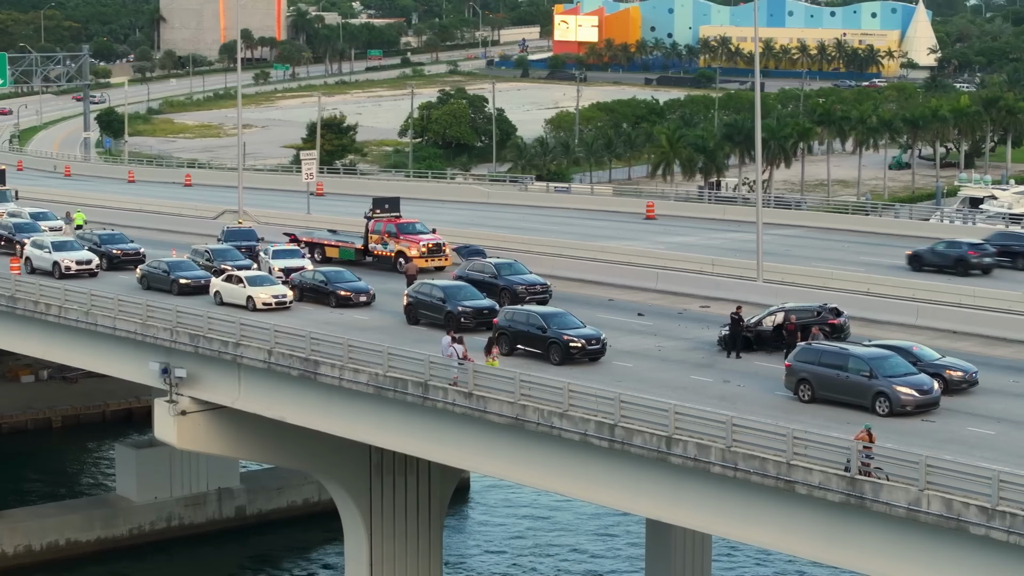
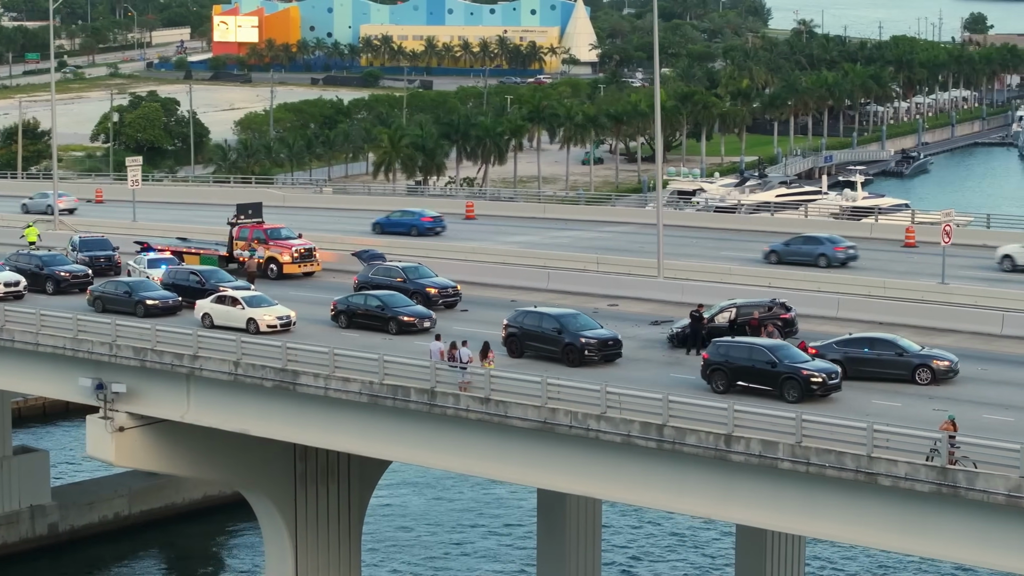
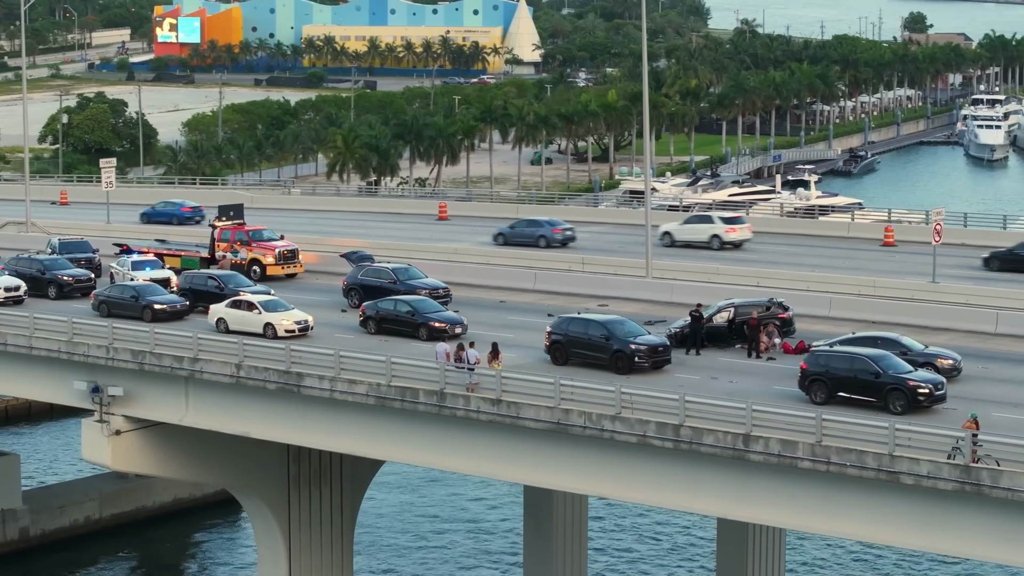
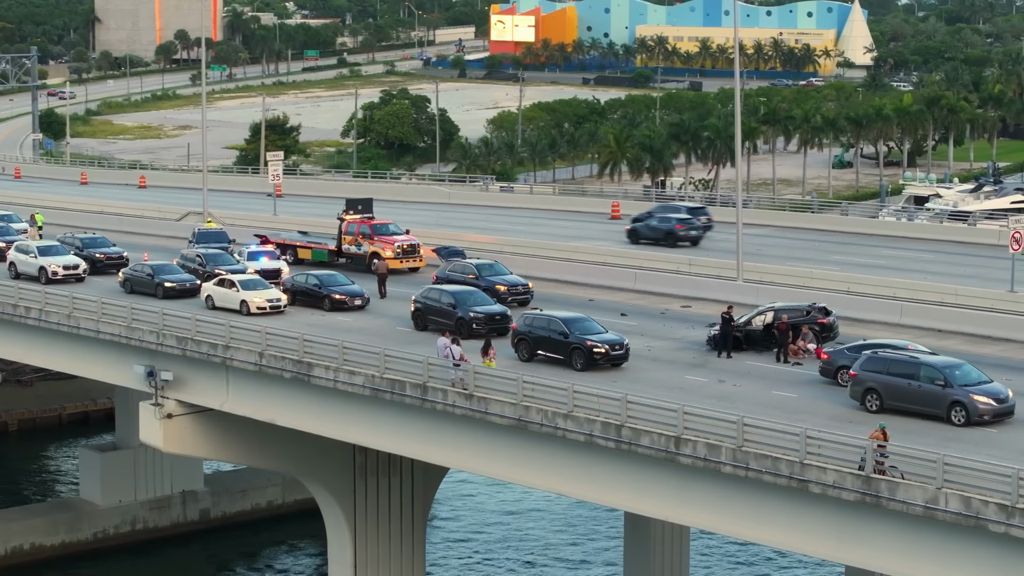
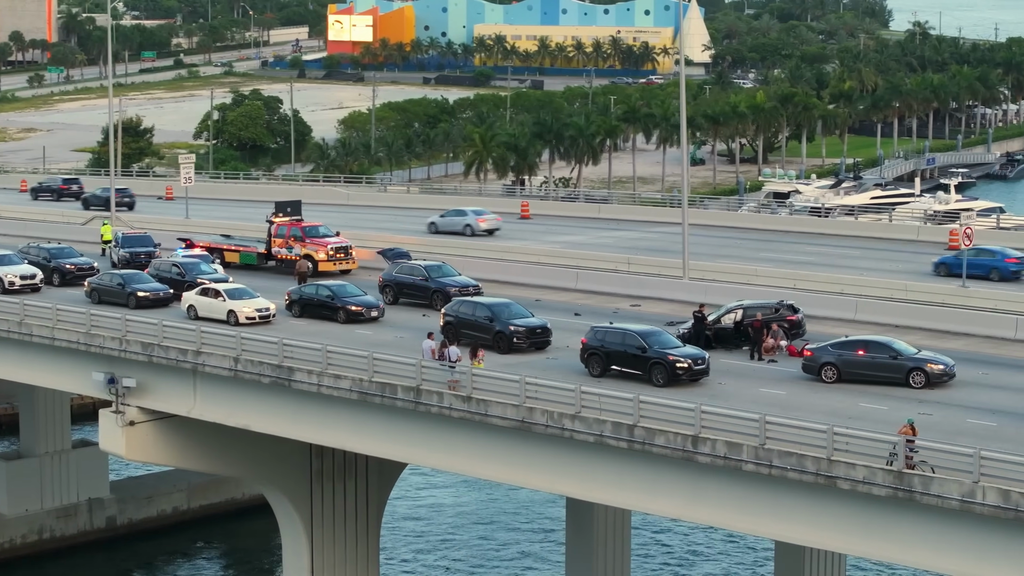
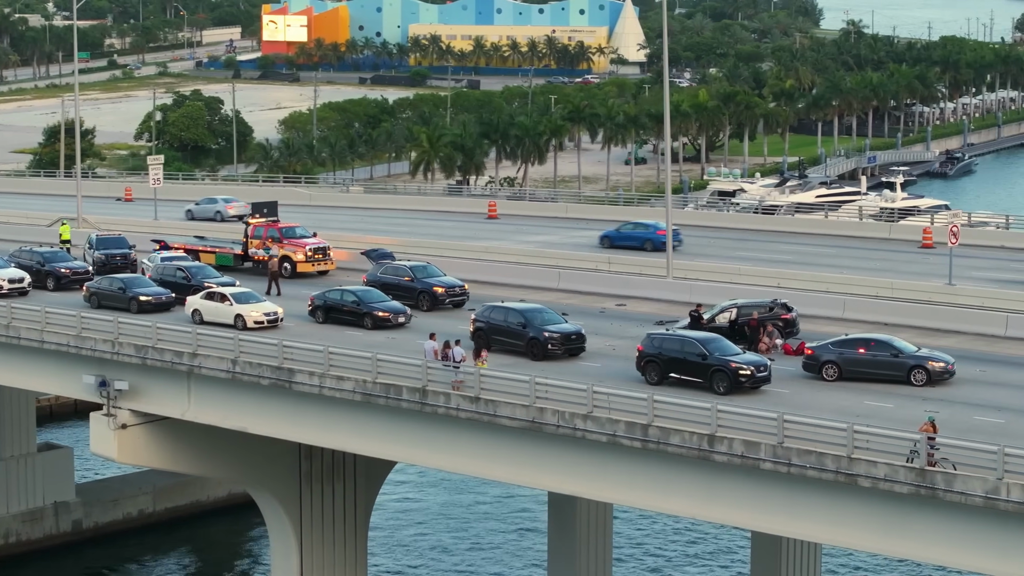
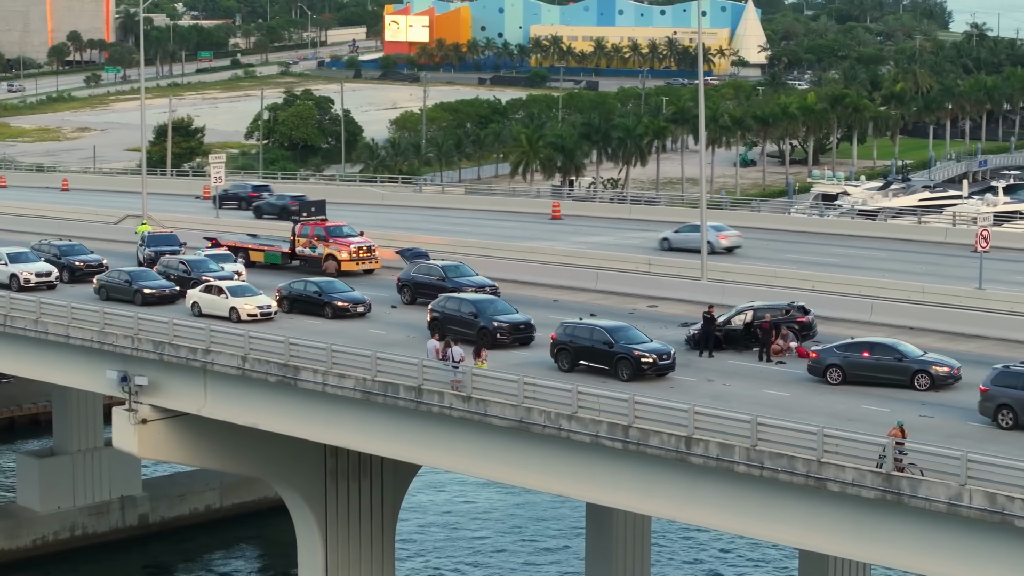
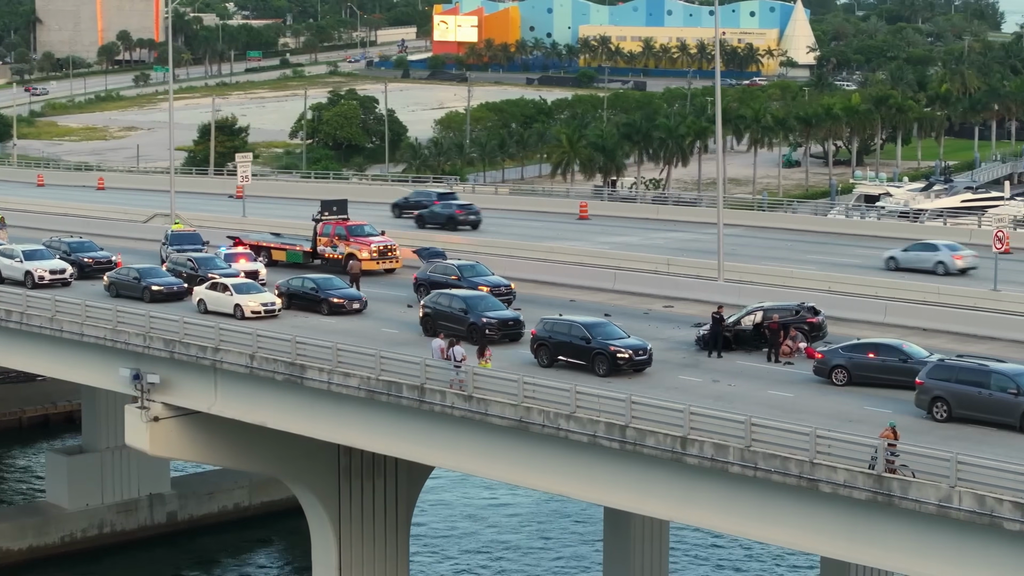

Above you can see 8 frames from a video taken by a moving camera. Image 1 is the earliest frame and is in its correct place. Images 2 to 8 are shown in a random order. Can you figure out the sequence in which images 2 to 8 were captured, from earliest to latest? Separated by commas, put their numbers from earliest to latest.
4, 8, 7, 5, 6, 2, 3
